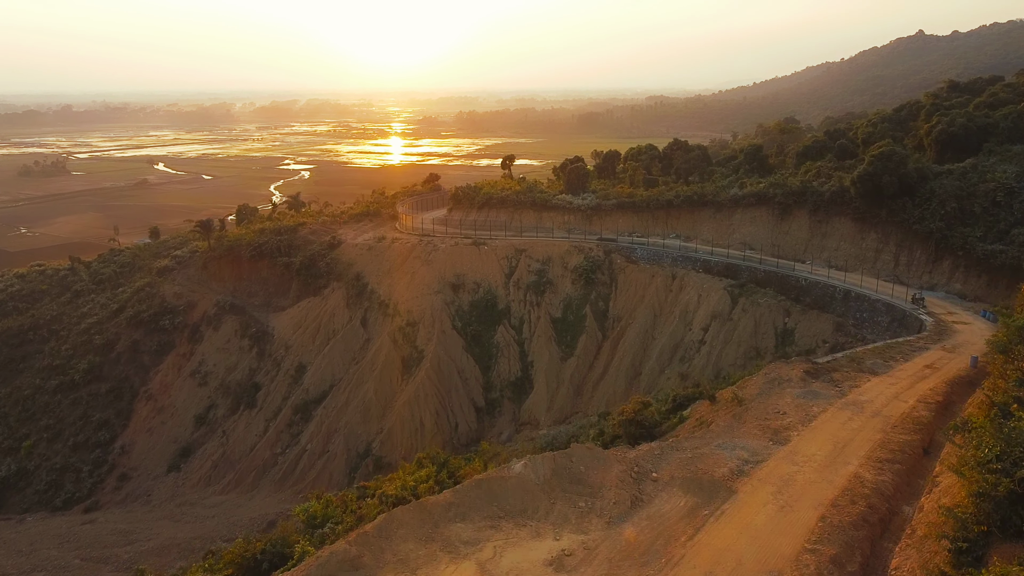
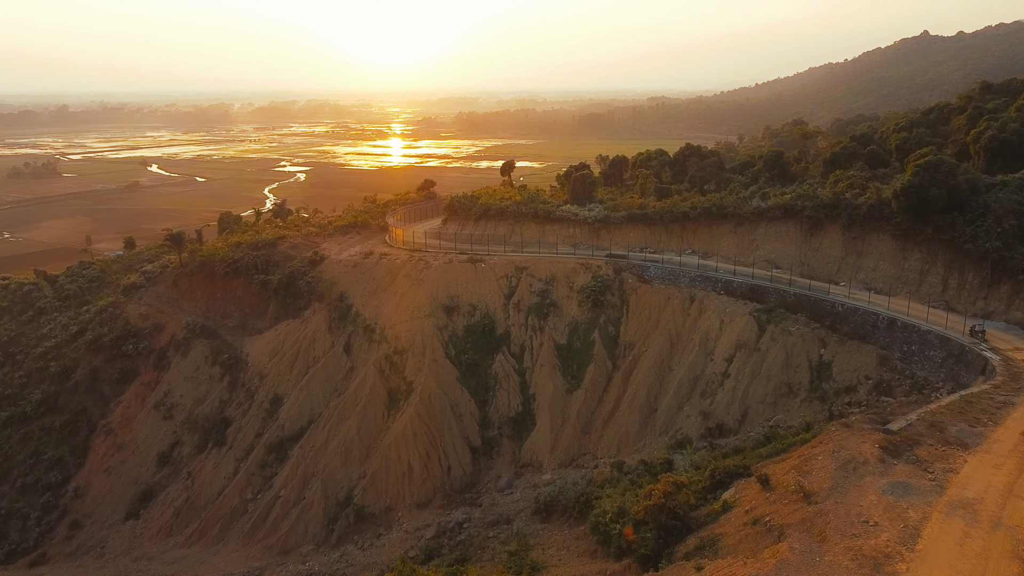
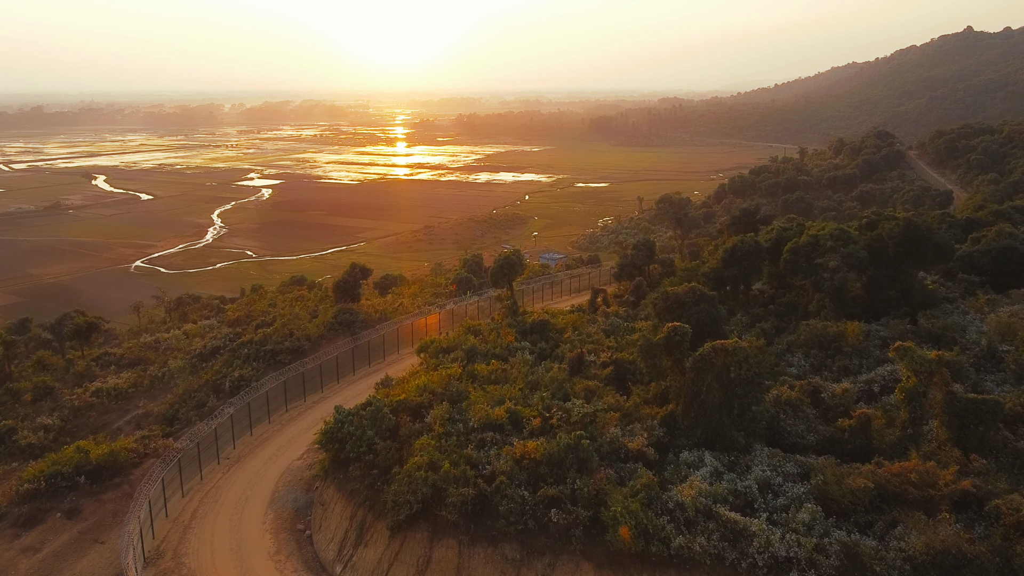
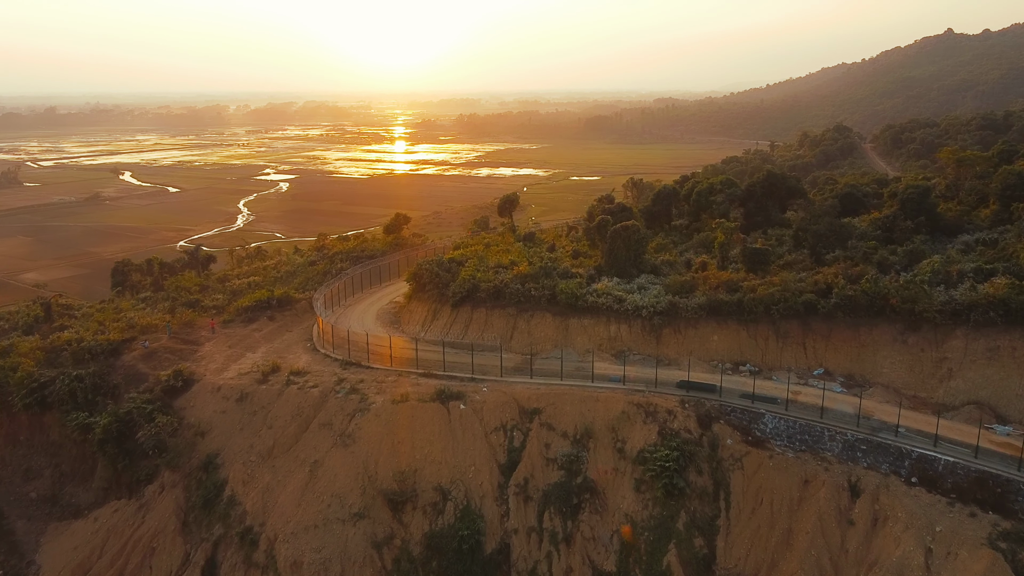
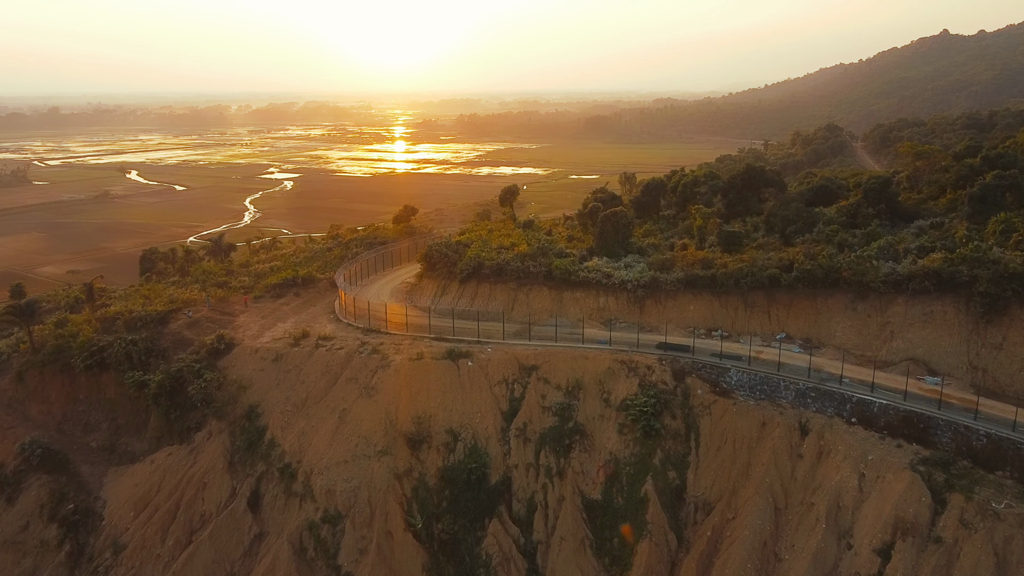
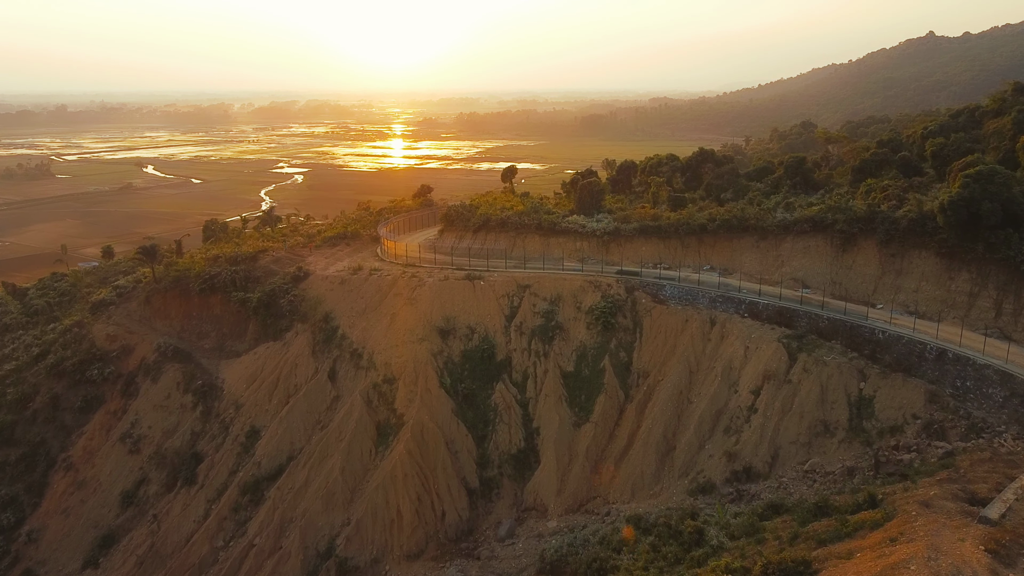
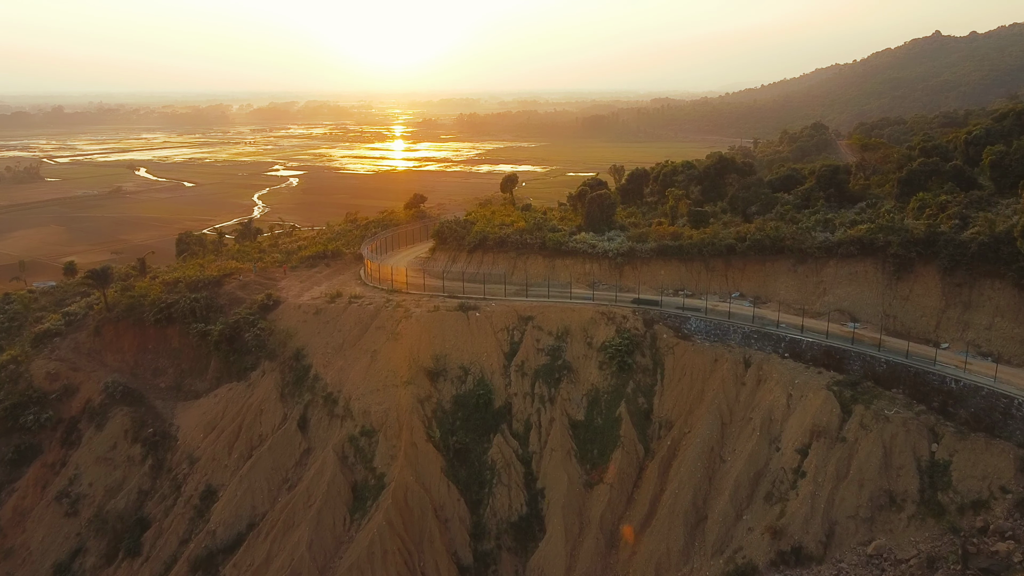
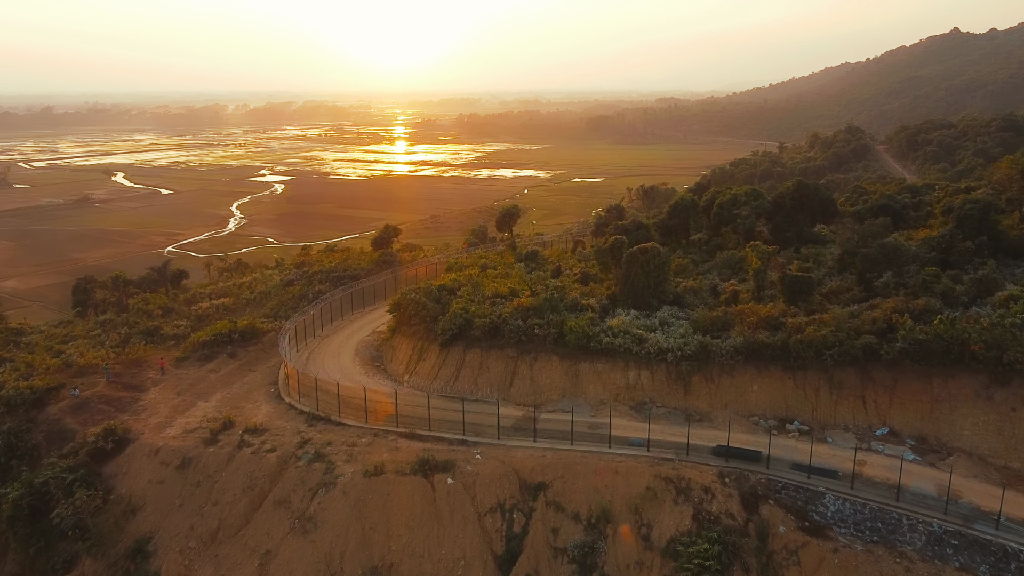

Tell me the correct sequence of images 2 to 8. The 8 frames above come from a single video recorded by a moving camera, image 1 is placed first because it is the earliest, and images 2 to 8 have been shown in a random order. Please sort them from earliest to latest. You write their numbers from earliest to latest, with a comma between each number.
2, 6, 7, 5, 4, 8, 3
